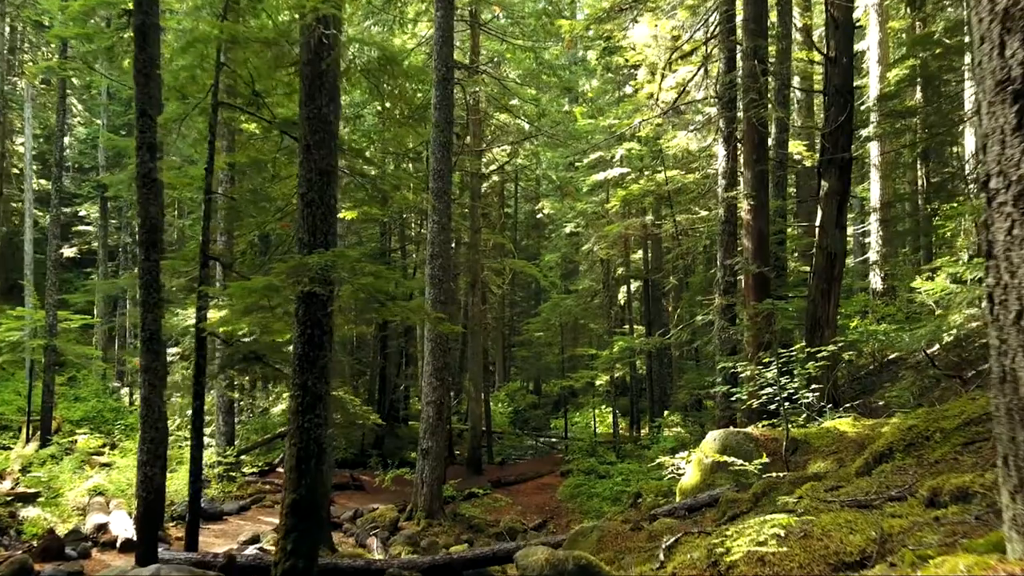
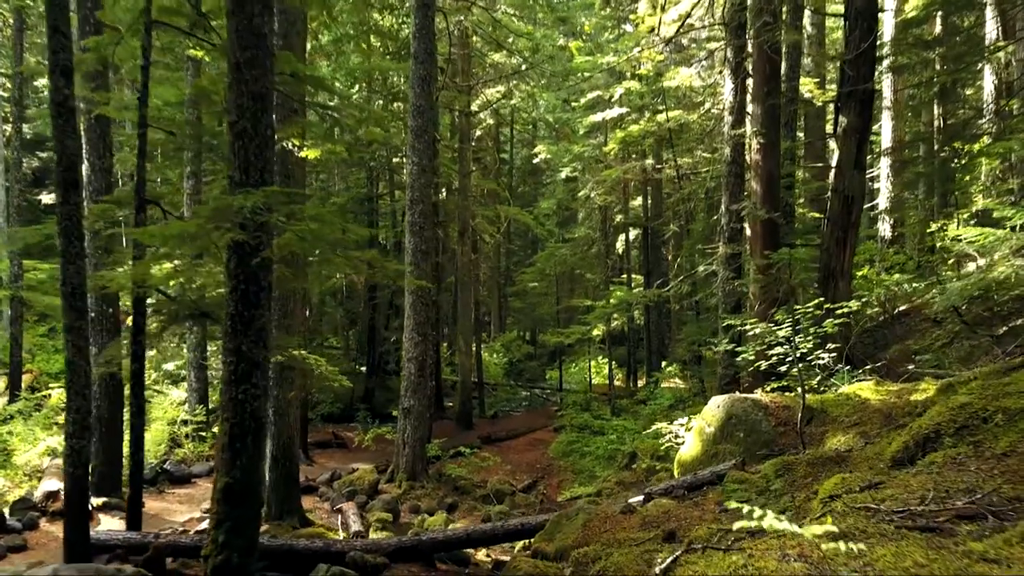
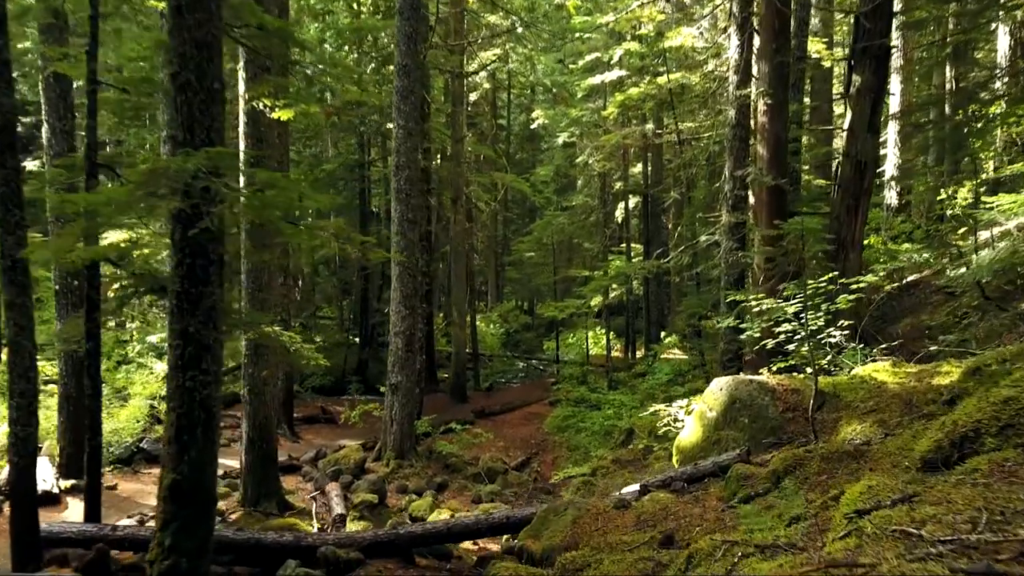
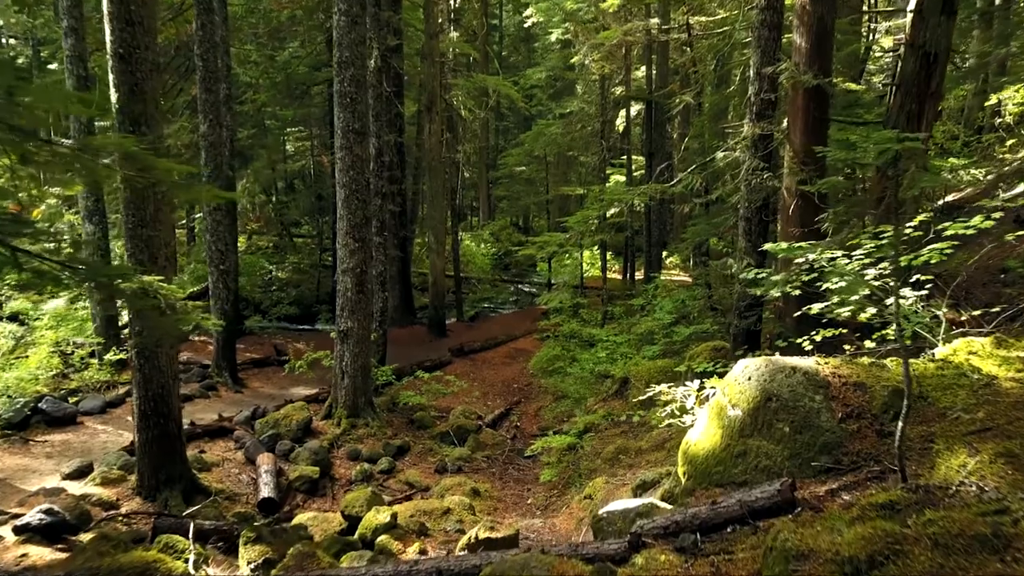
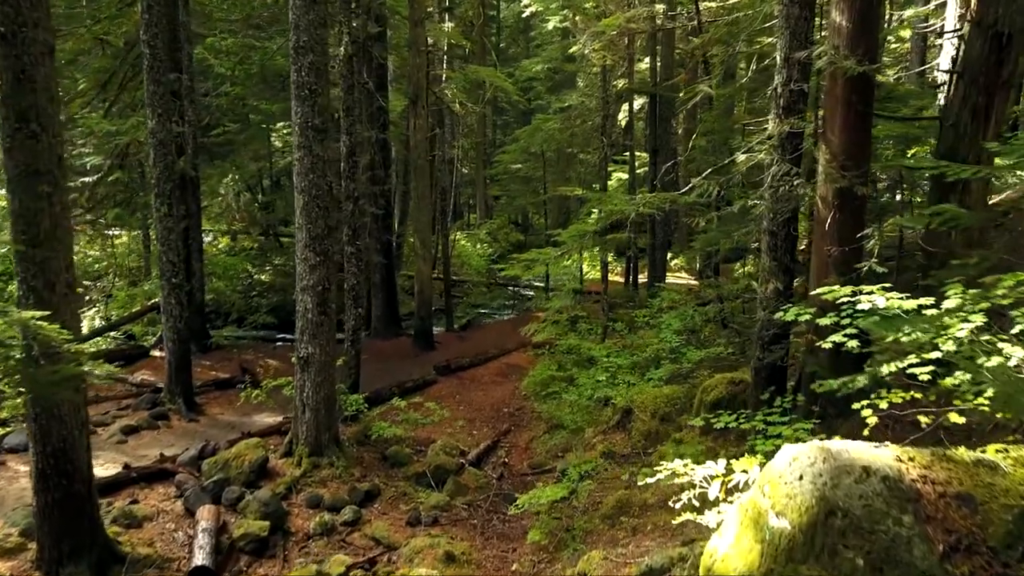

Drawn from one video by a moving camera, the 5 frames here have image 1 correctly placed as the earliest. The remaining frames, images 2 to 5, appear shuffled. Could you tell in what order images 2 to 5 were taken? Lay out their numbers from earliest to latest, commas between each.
2, 3, 4, 5
